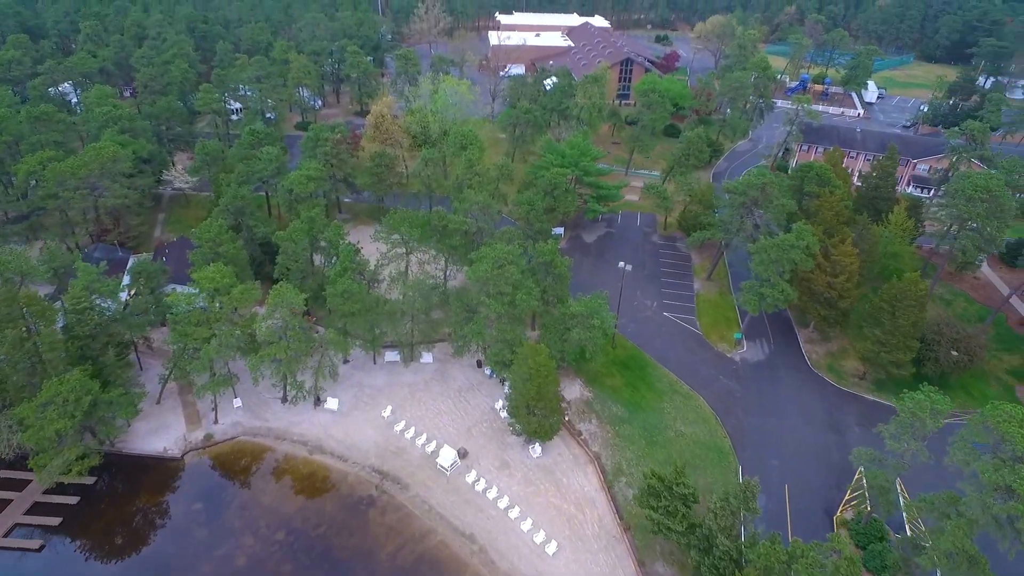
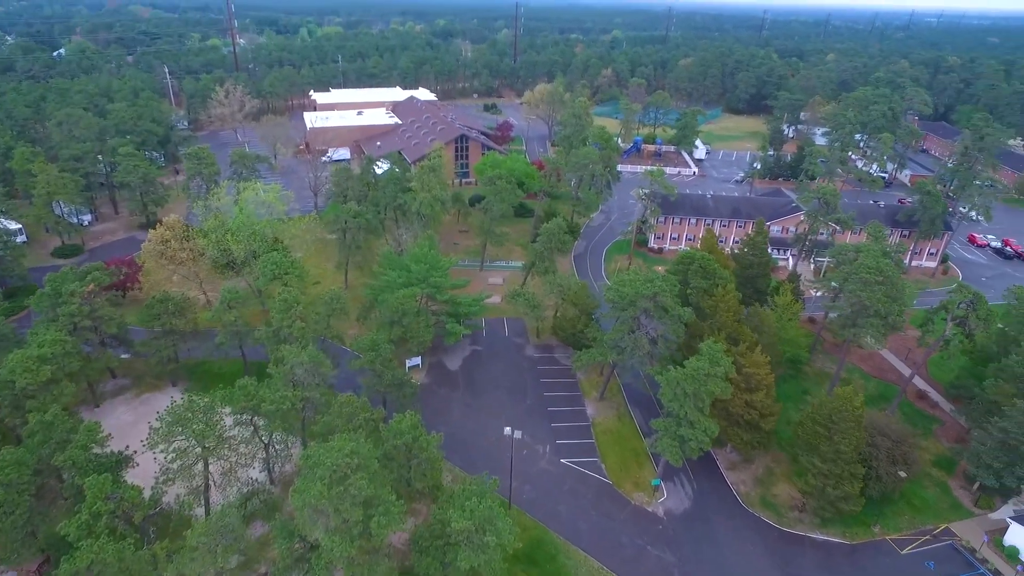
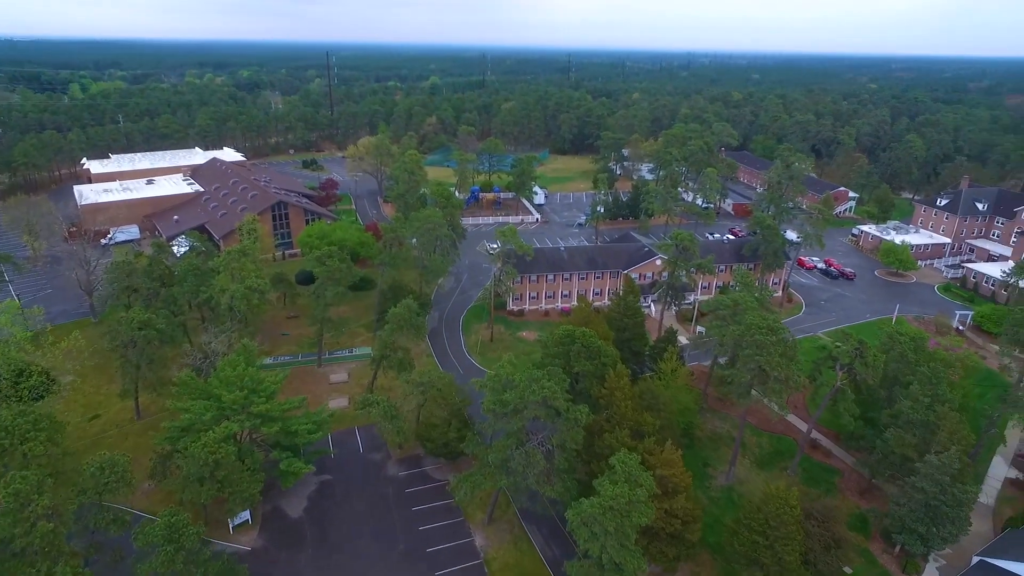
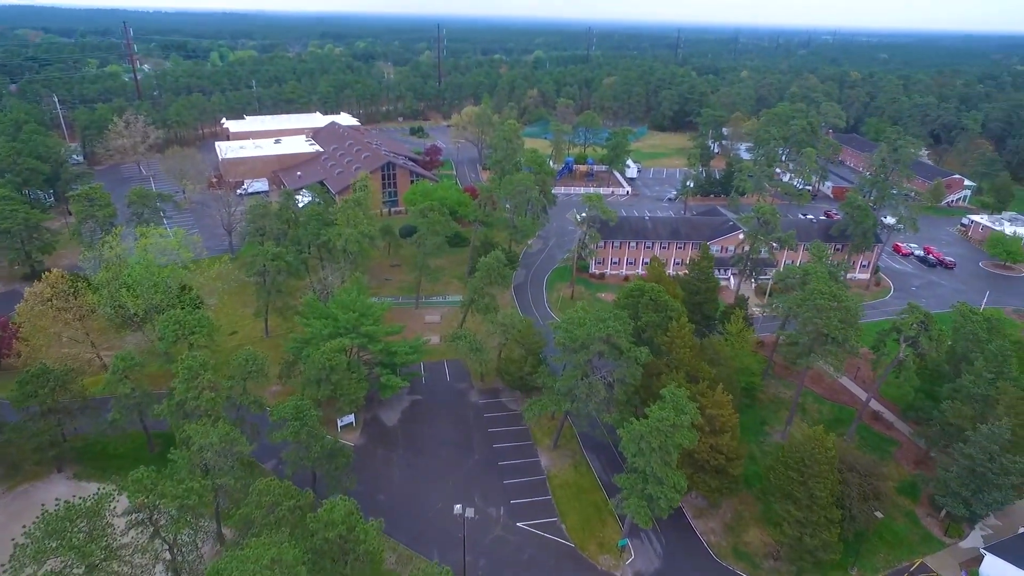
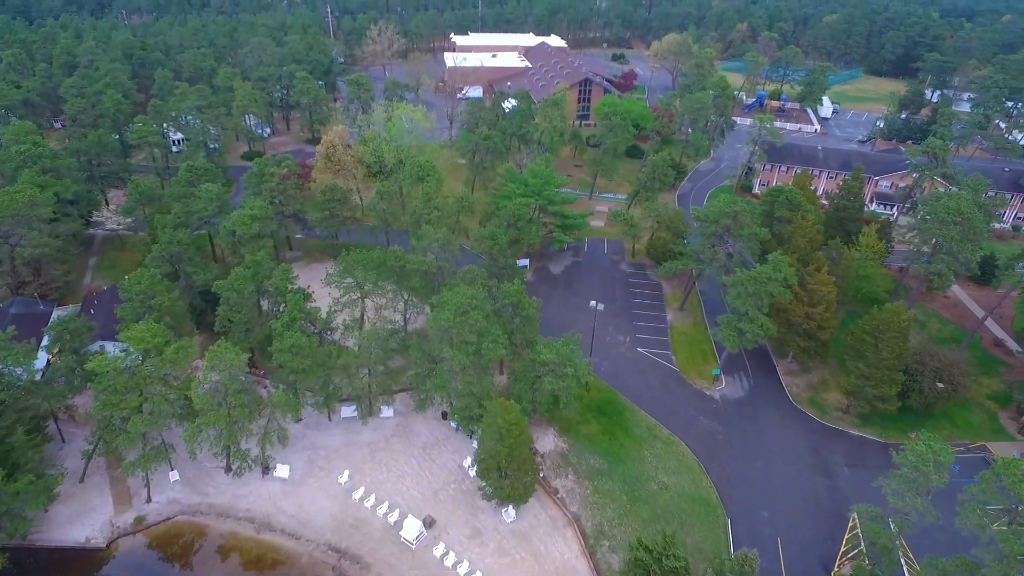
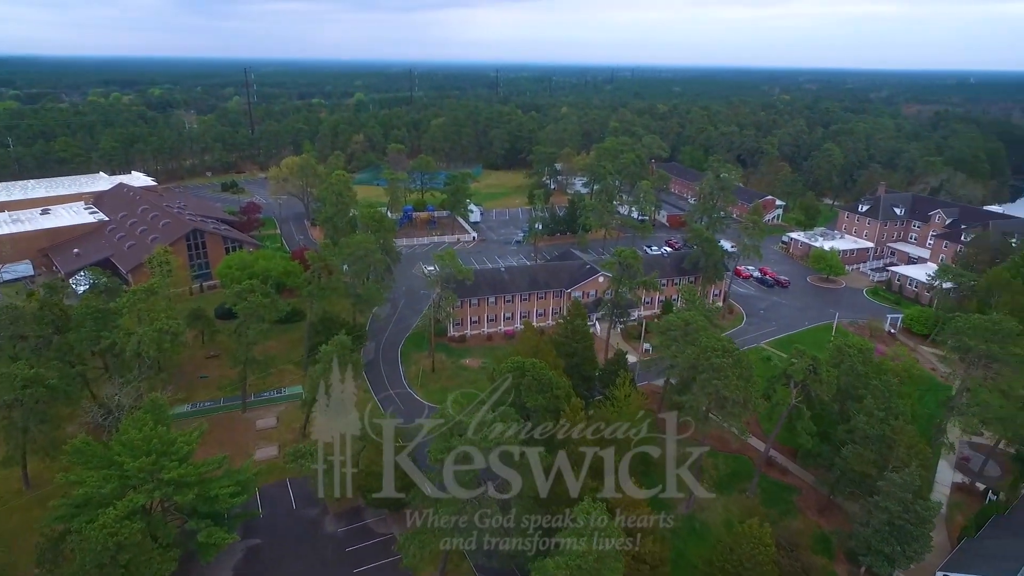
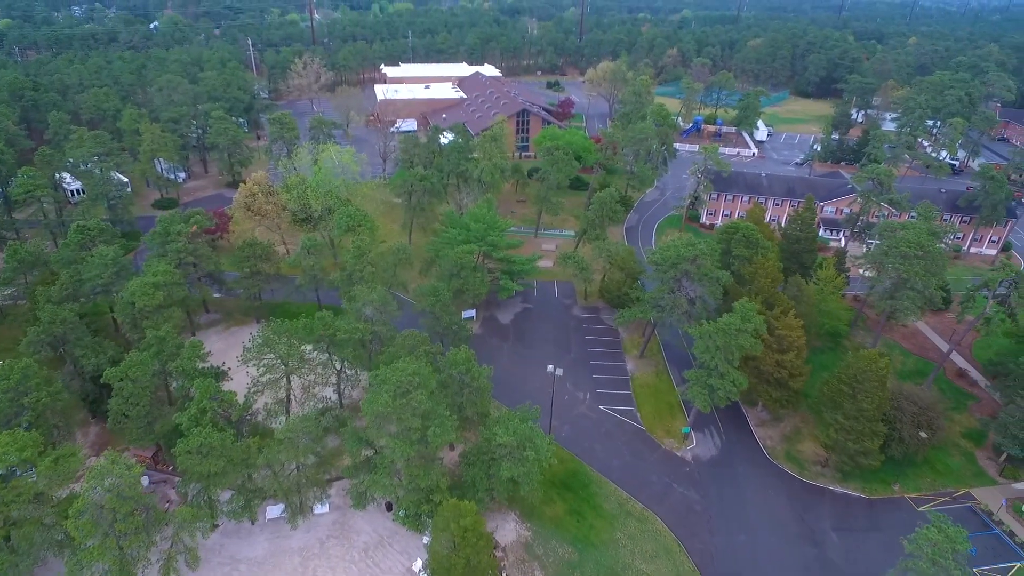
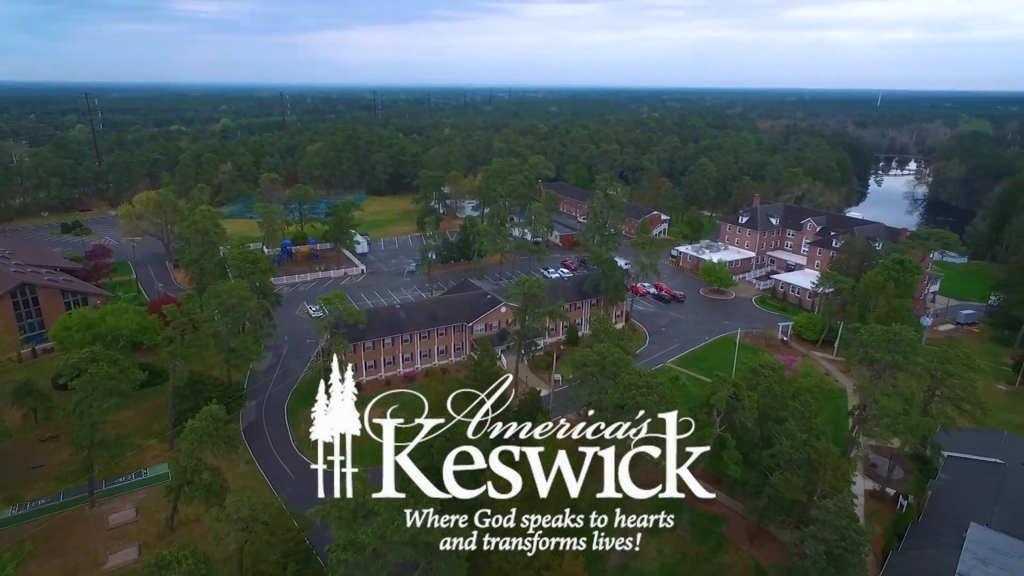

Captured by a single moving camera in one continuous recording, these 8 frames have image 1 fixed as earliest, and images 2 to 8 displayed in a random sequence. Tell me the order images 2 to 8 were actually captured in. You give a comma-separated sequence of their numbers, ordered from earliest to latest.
5, 7, 2, 4, 3, 6, 8
